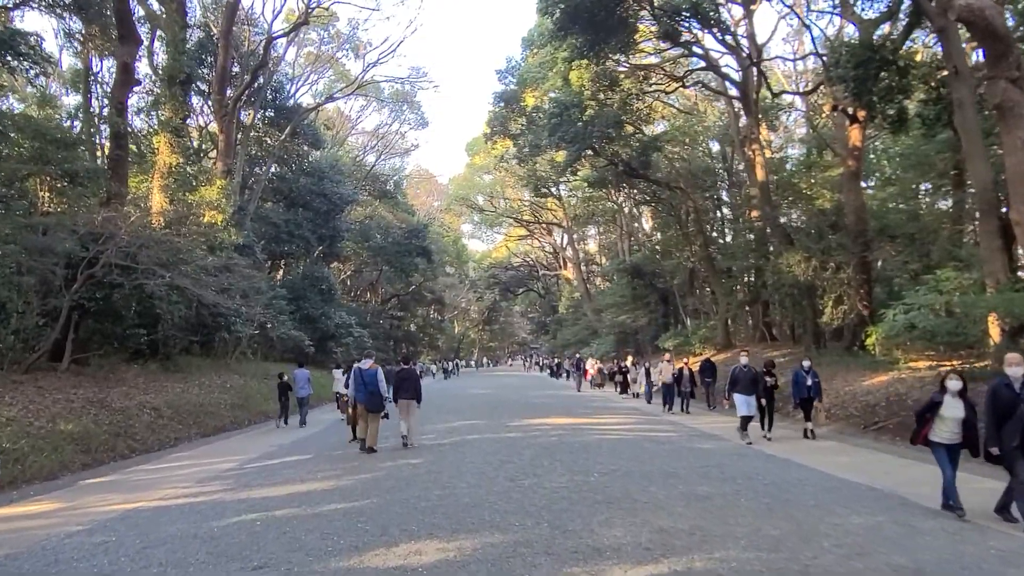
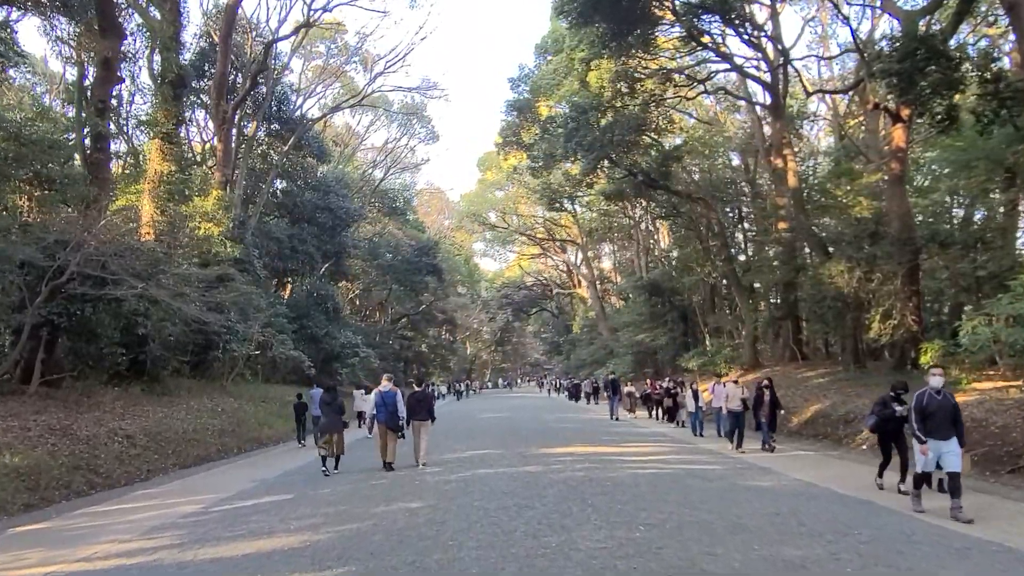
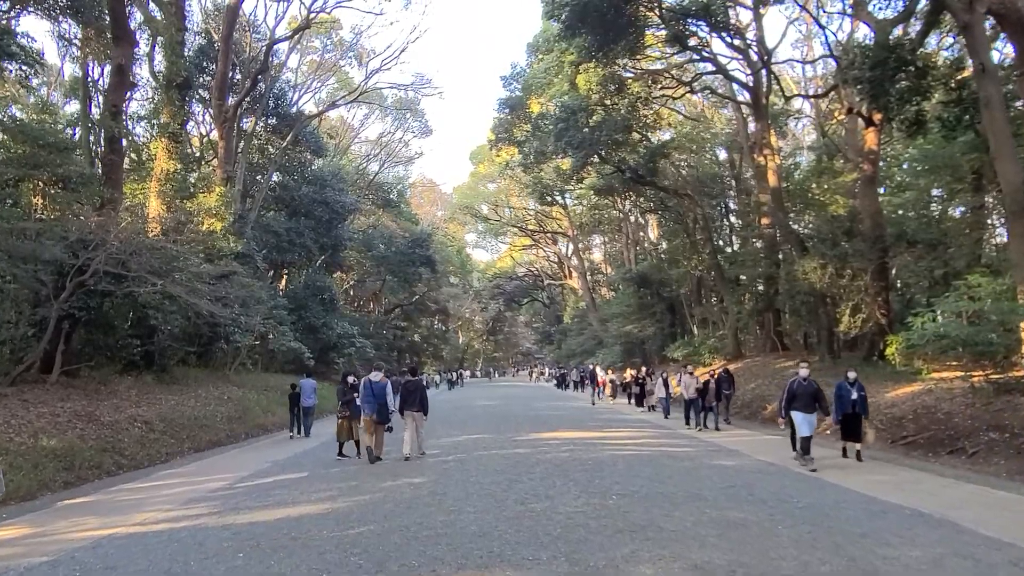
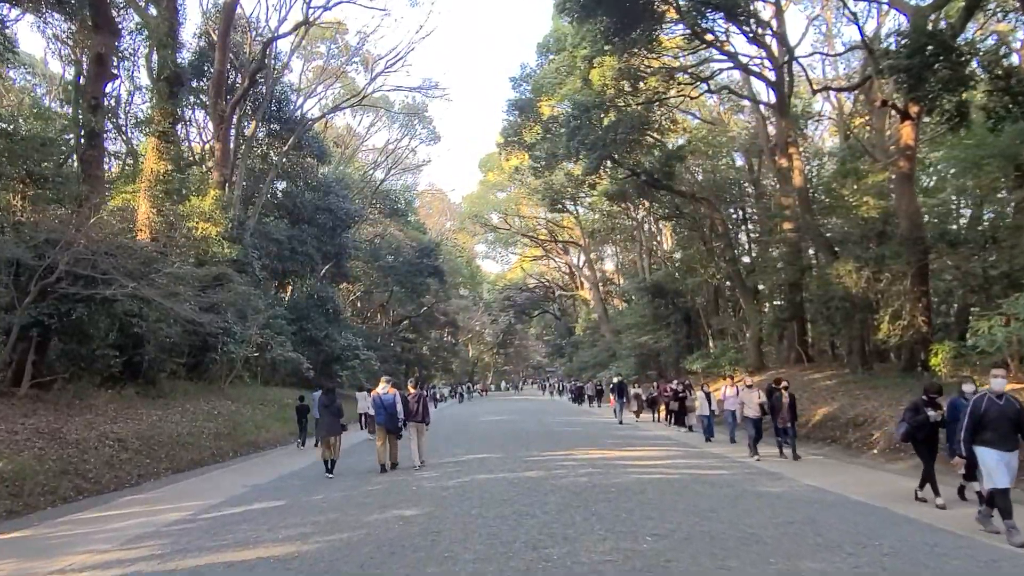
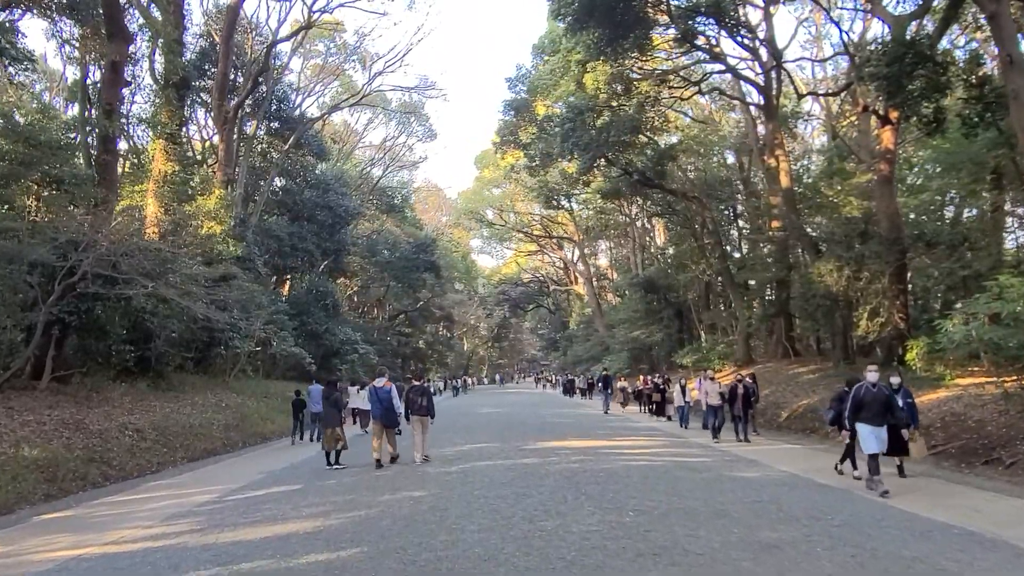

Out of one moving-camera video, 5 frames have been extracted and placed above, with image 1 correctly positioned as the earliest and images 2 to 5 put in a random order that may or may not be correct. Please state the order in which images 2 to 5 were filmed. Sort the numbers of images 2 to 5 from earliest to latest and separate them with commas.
3, 5, 2, 4
